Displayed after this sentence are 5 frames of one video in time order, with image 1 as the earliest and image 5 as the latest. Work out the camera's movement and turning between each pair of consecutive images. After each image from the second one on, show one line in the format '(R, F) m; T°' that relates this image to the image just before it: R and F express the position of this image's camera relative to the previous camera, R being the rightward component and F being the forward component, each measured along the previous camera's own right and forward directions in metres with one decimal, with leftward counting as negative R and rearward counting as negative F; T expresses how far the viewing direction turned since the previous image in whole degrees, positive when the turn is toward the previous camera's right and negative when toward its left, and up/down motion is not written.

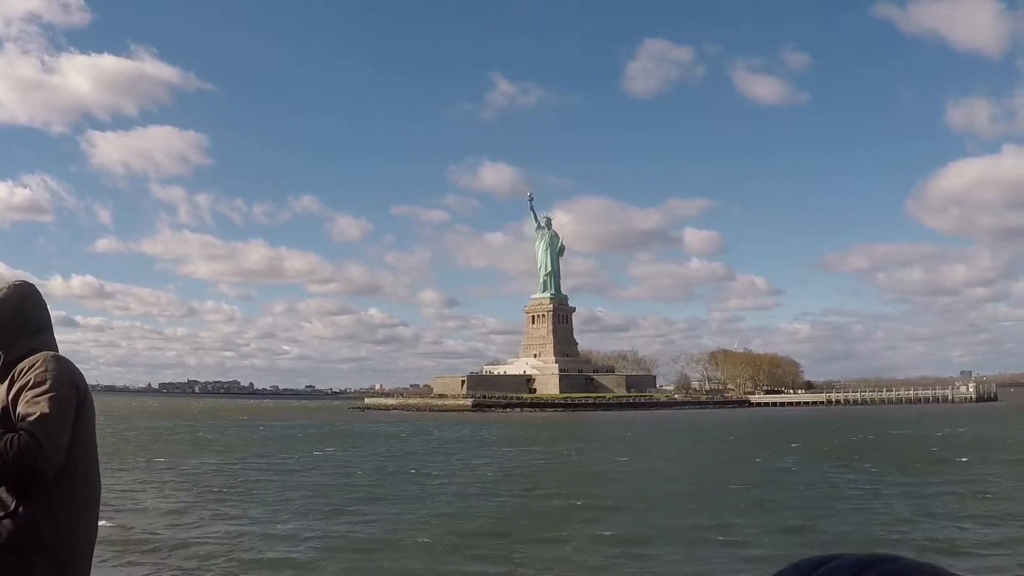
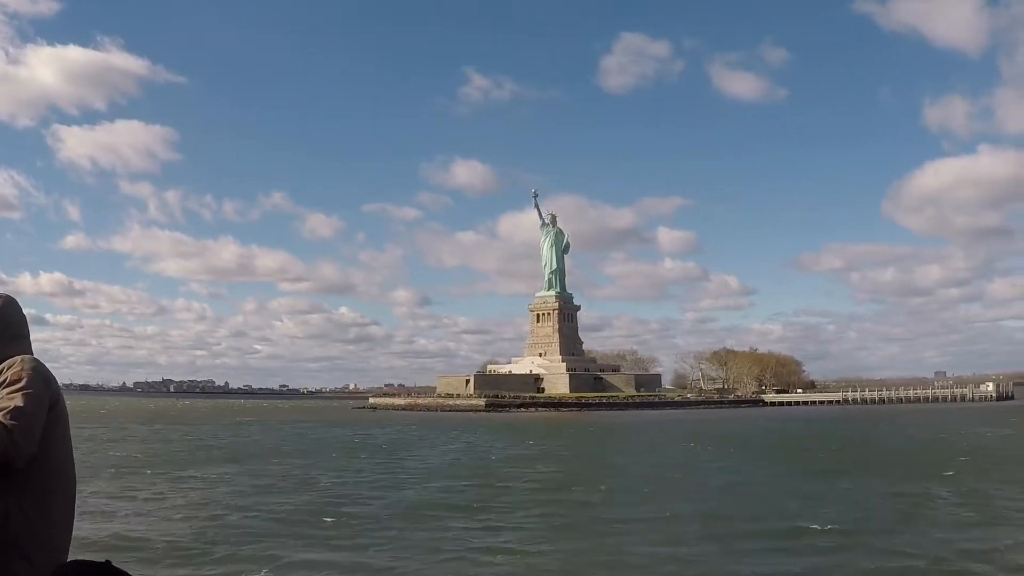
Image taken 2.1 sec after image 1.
(-2.3, +1.2) m; +2°
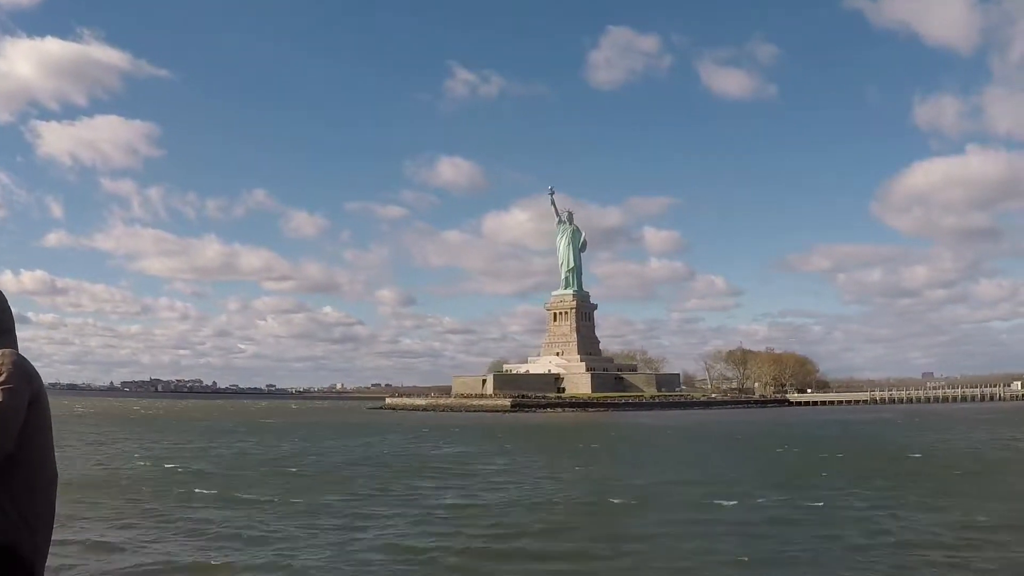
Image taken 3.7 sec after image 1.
(-2.3, +0.8) m; +1°
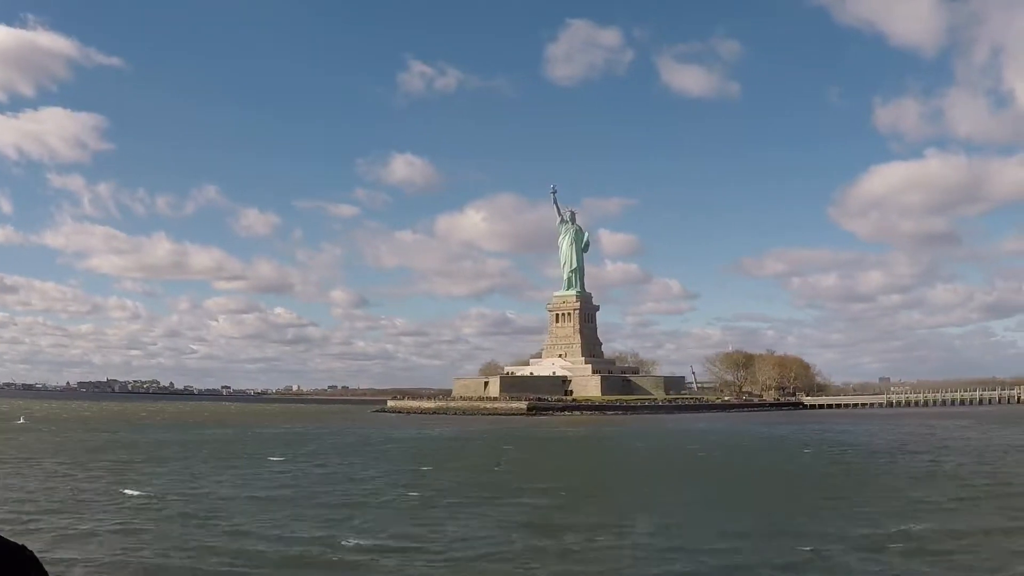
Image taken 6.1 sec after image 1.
(-3.3, +1.4) m; +3°
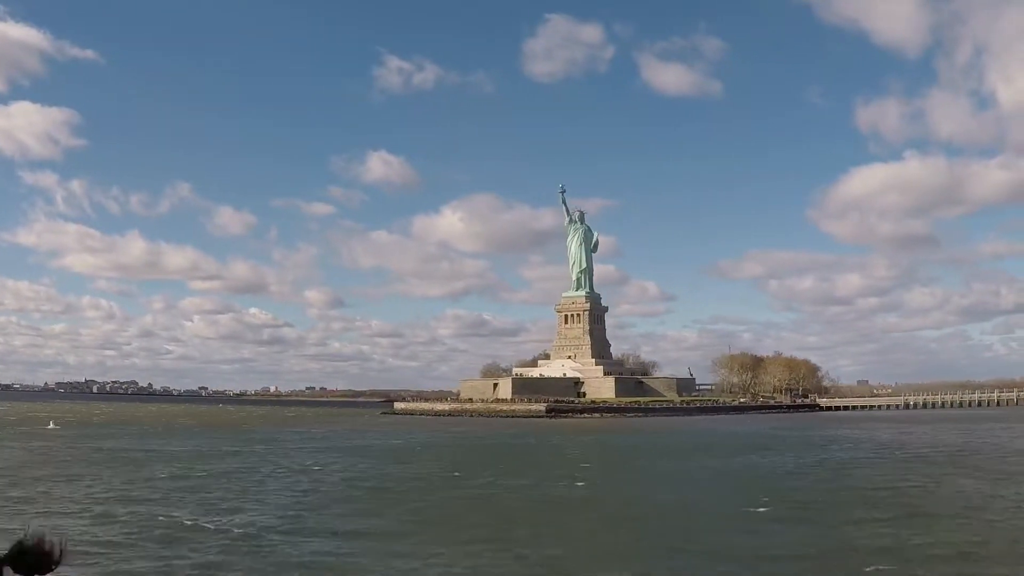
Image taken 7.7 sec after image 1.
(-2.2, +0.8) m; +2°
